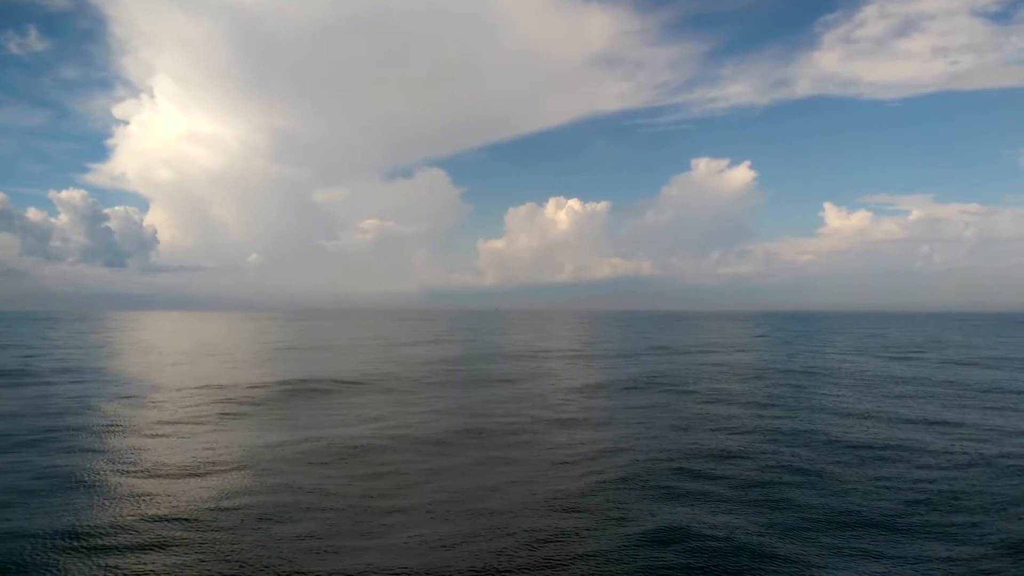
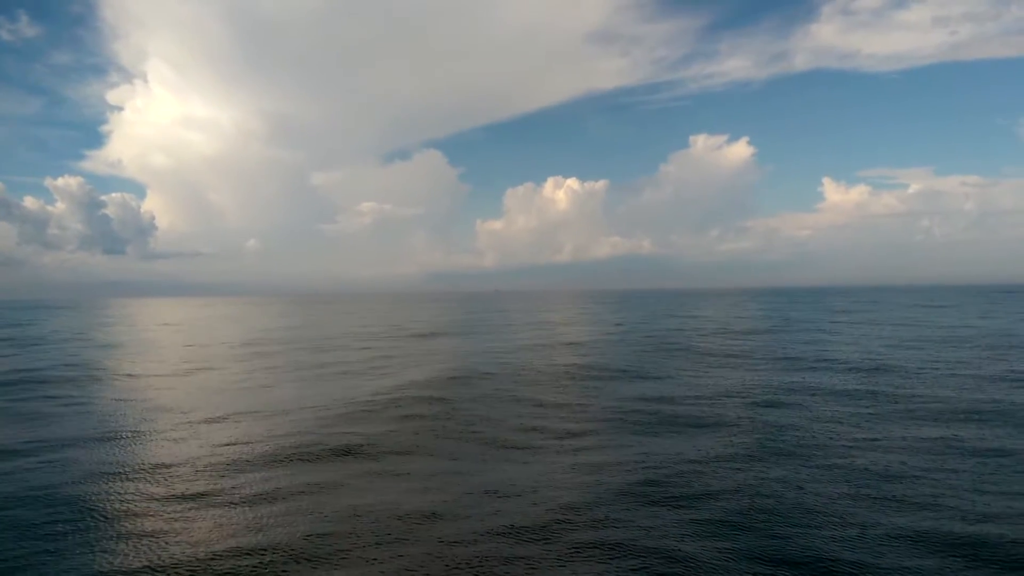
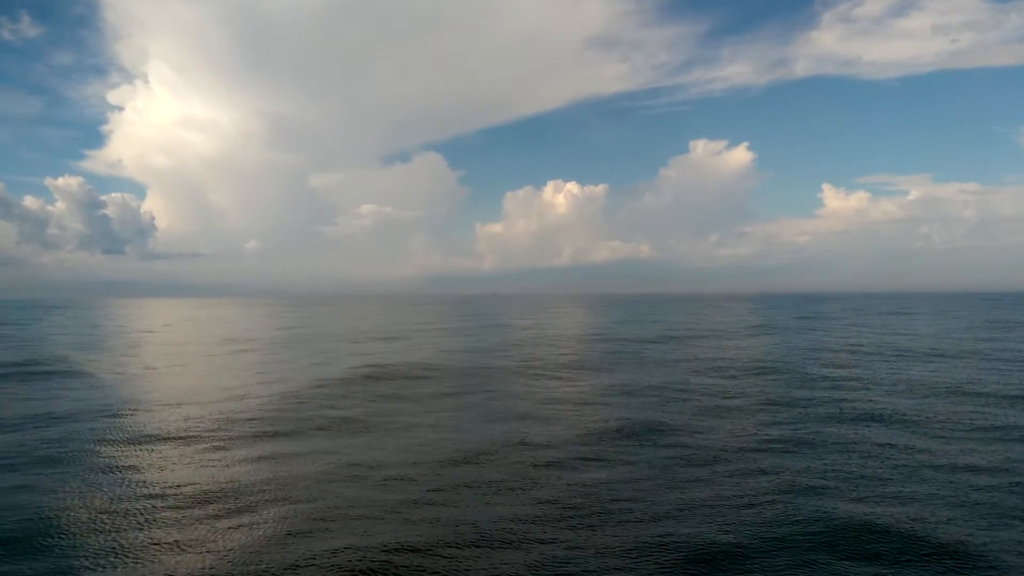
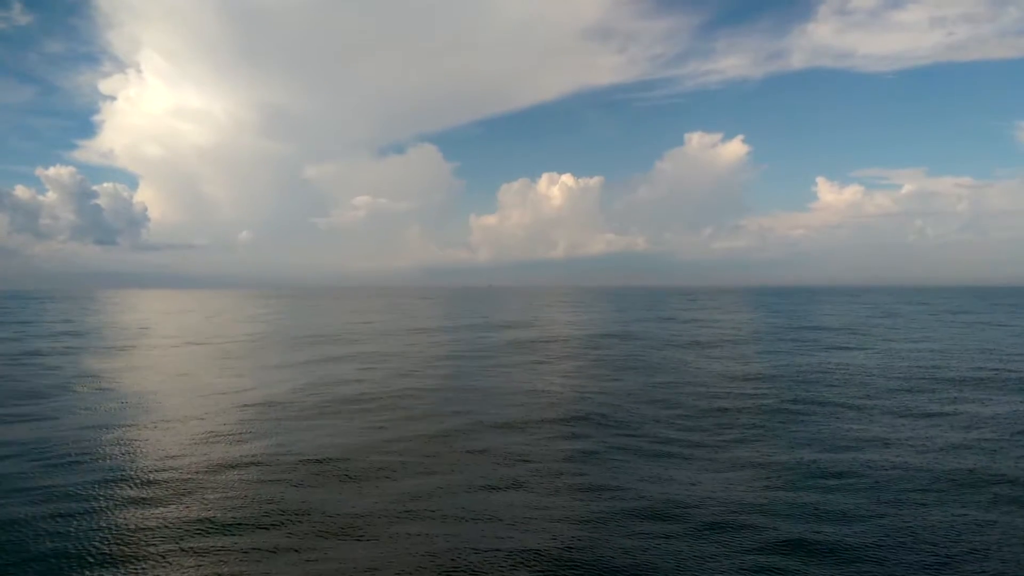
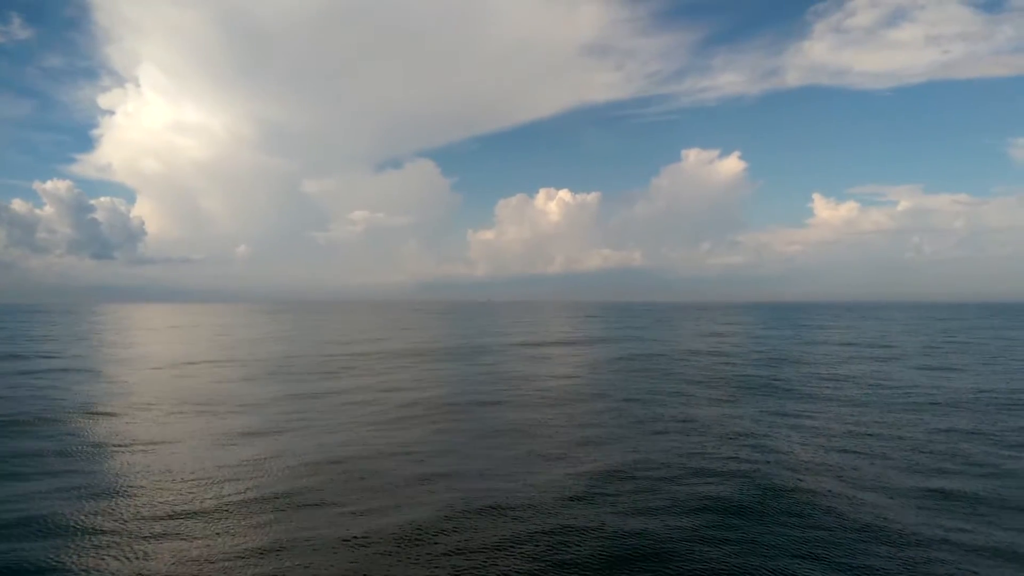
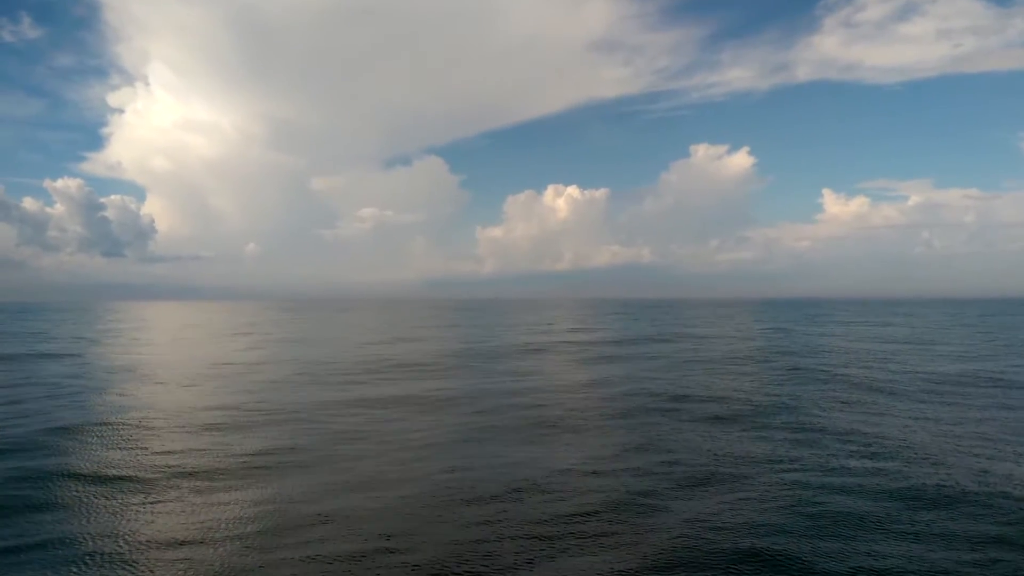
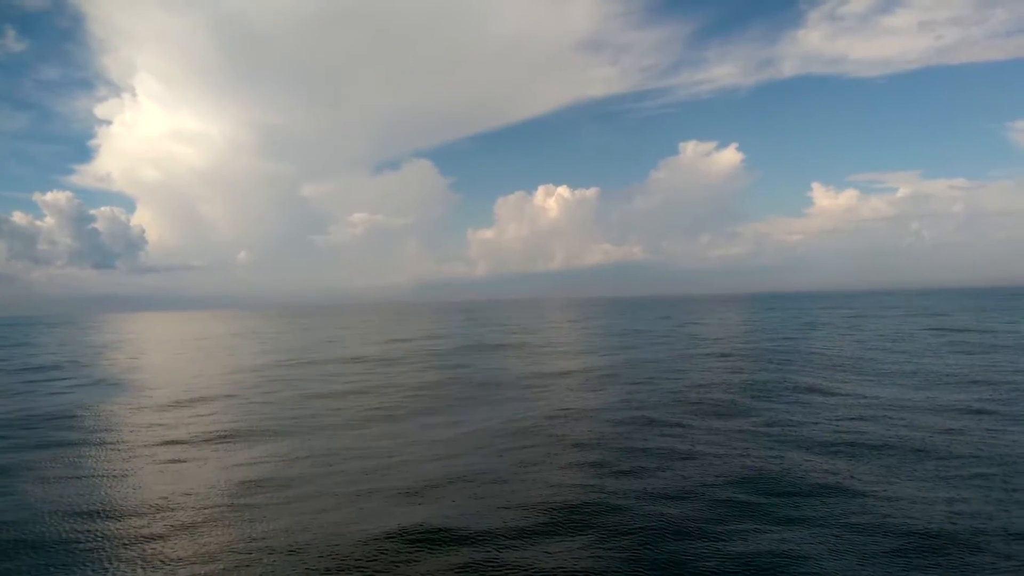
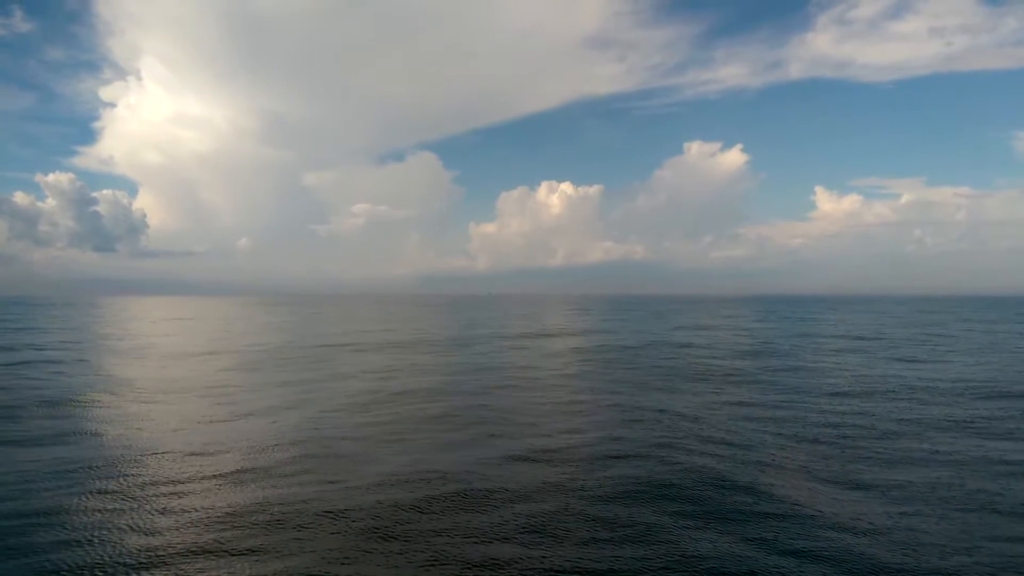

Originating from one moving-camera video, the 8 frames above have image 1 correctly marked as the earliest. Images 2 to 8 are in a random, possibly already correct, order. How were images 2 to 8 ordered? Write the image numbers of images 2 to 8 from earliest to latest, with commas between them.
3, 2, 7, 4, 8, 5, 6
